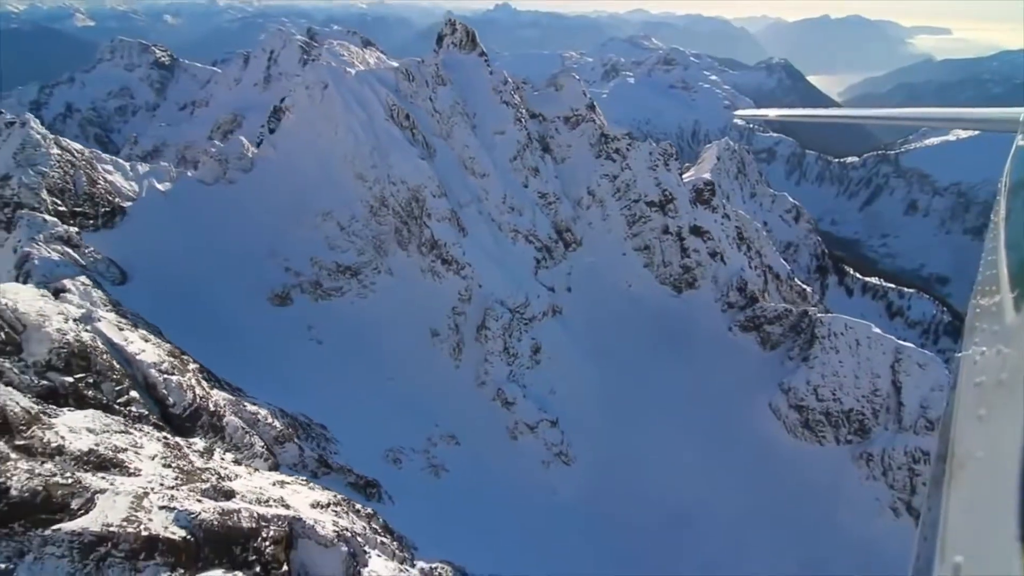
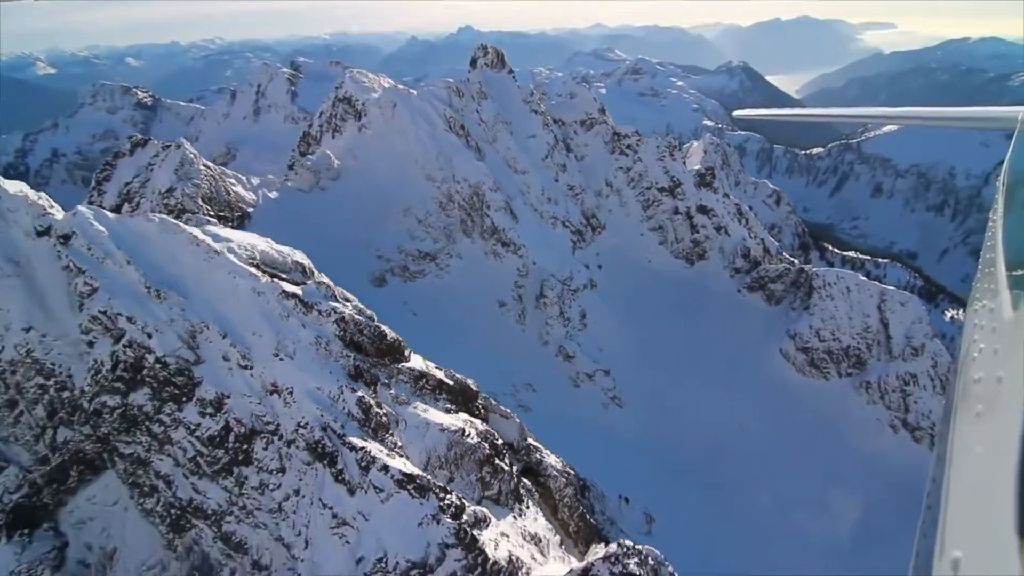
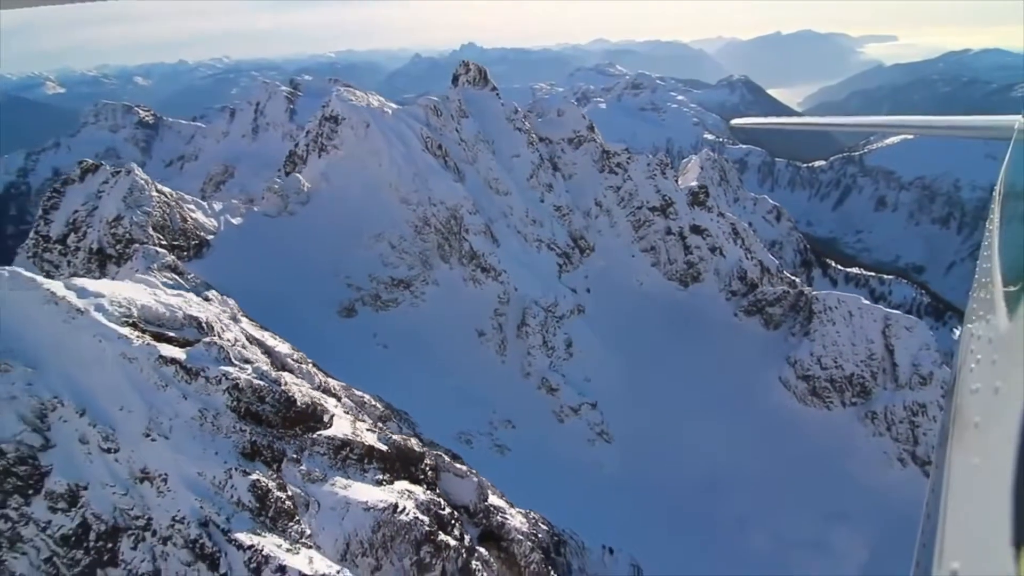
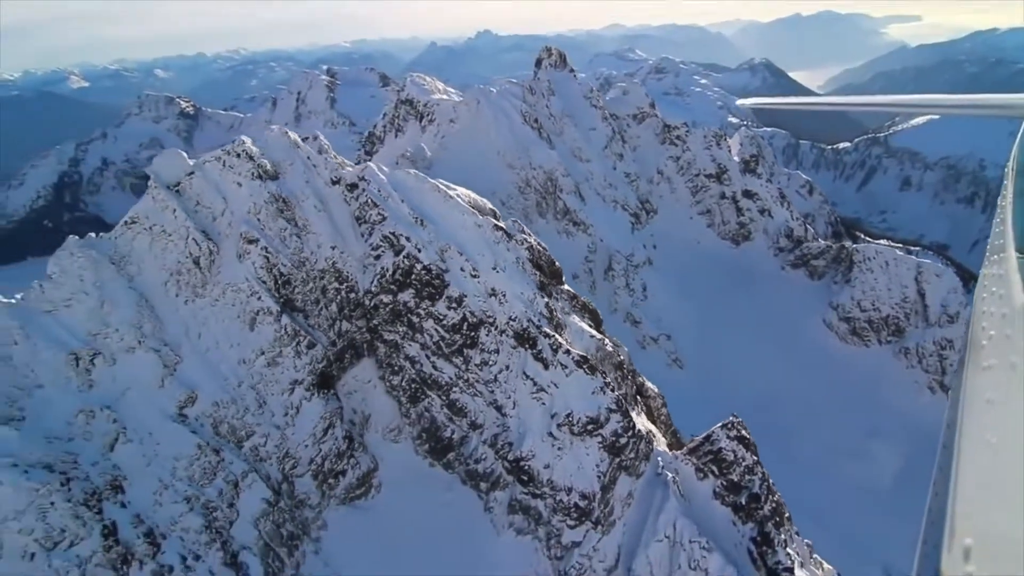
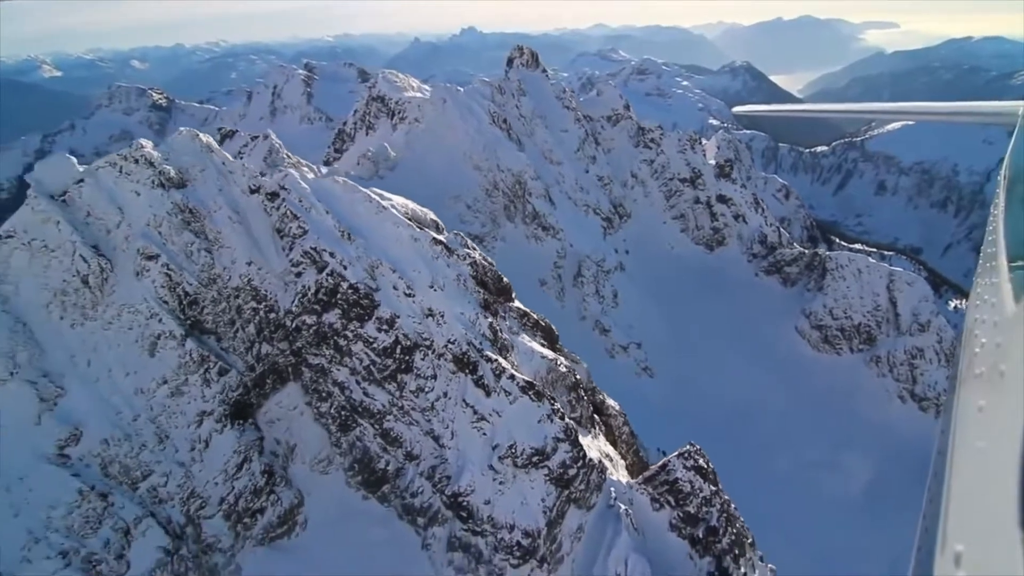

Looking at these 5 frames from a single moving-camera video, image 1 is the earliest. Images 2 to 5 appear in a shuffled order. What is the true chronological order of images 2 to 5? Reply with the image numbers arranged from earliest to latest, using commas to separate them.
3, 2, 5, 4
